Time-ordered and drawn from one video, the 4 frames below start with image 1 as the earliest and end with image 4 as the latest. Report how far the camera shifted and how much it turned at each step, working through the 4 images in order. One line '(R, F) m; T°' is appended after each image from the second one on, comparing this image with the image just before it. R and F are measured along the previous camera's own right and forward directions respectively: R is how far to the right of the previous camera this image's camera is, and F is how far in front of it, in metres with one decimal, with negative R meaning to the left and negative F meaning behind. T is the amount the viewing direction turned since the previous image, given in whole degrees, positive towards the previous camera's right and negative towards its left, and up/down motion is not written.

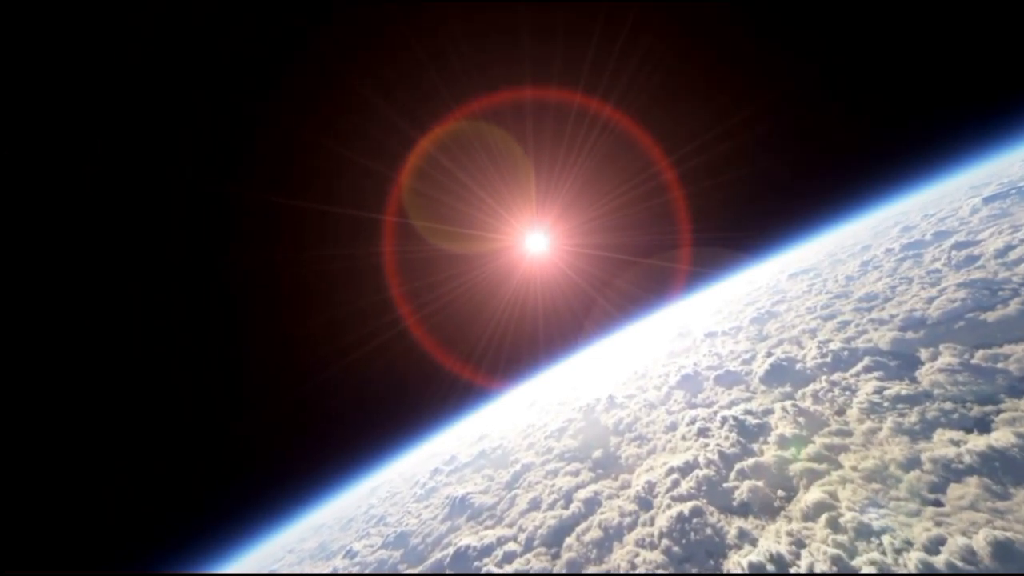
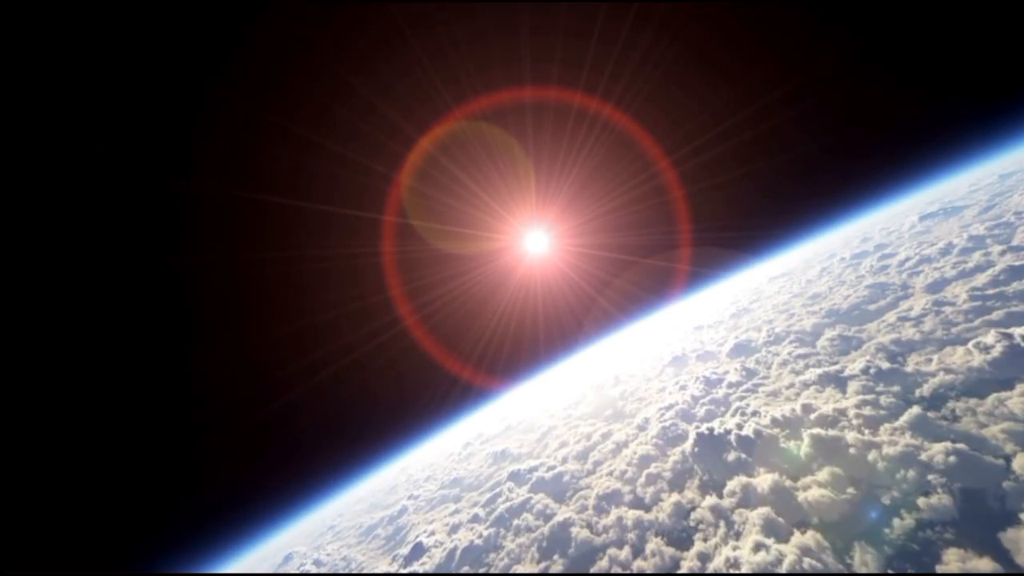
(-0.7, -2.1) m; 0°
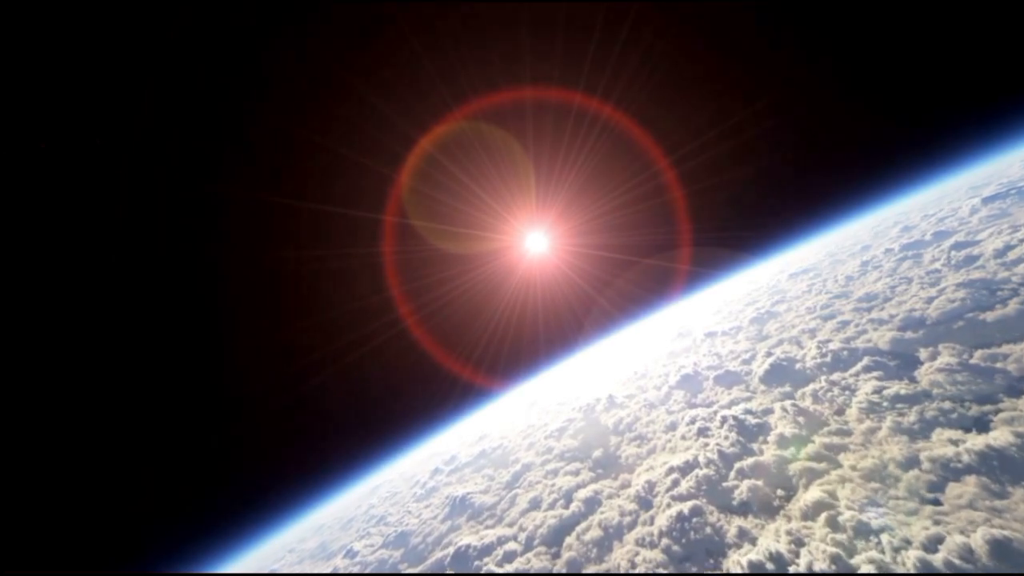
(+0.7, +2.1) m; 0°
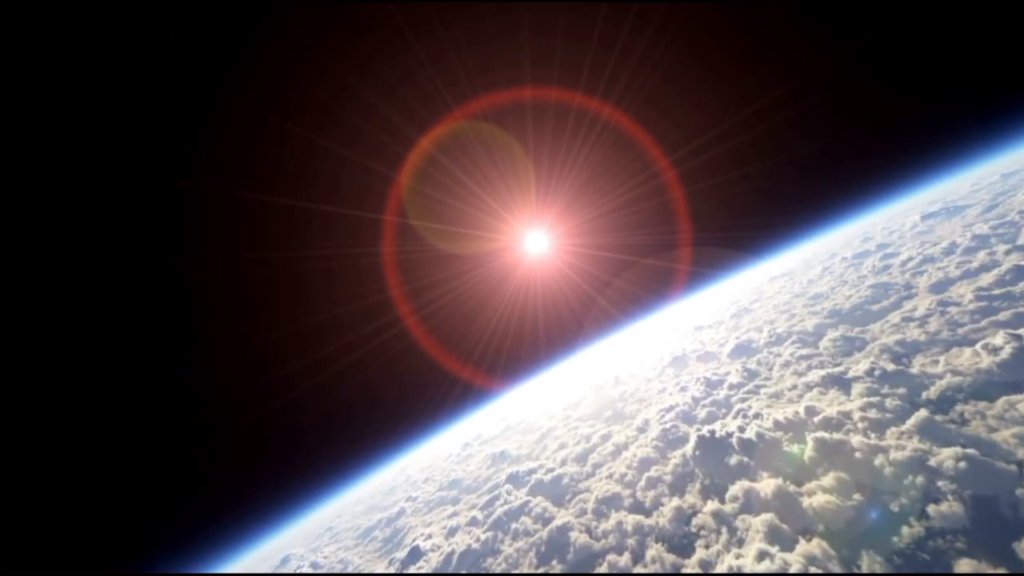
(-0.7, -2.0) m; 0°
